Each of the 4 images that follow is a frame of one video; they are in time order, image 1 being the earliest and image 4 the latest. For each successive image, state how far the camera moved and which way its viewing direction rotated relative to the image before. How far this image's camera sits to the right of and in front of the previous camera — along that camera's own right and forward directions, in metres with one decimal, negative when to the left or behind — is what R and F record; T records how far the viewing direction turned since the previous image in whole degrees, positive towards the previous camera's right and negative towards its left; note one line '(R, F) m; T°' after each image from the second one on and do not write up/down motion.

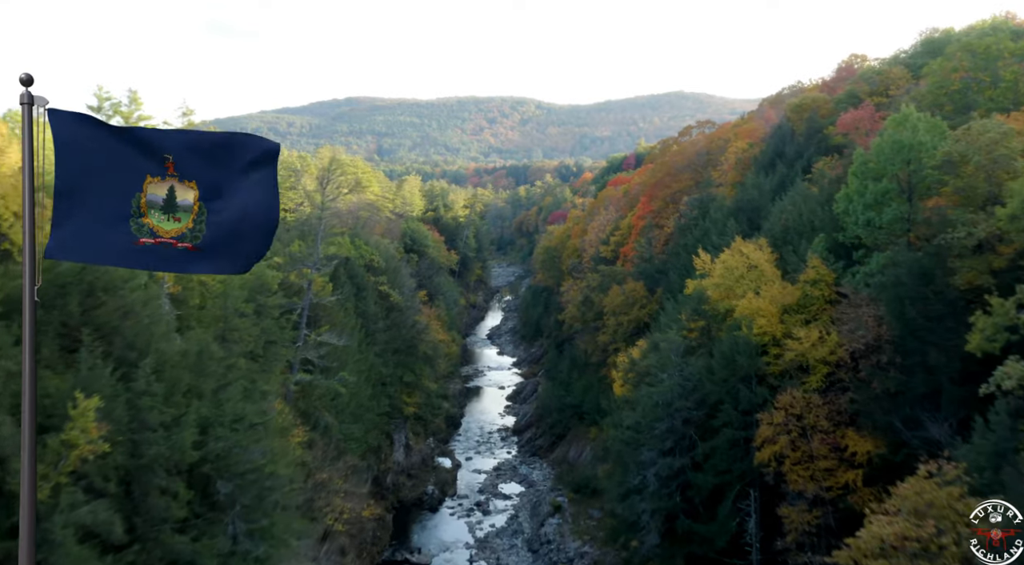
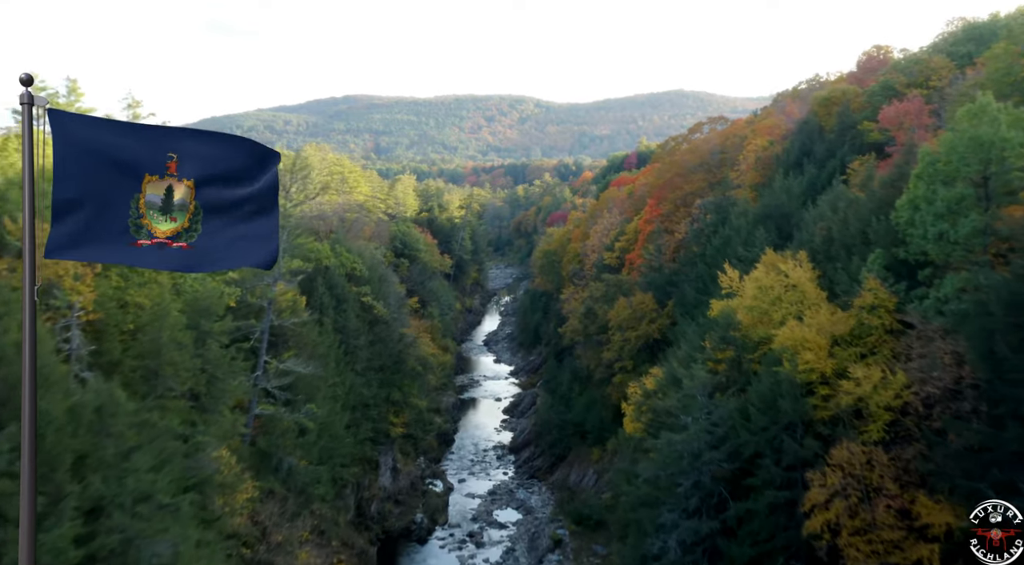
(+0.1, +4.1) m; 0°
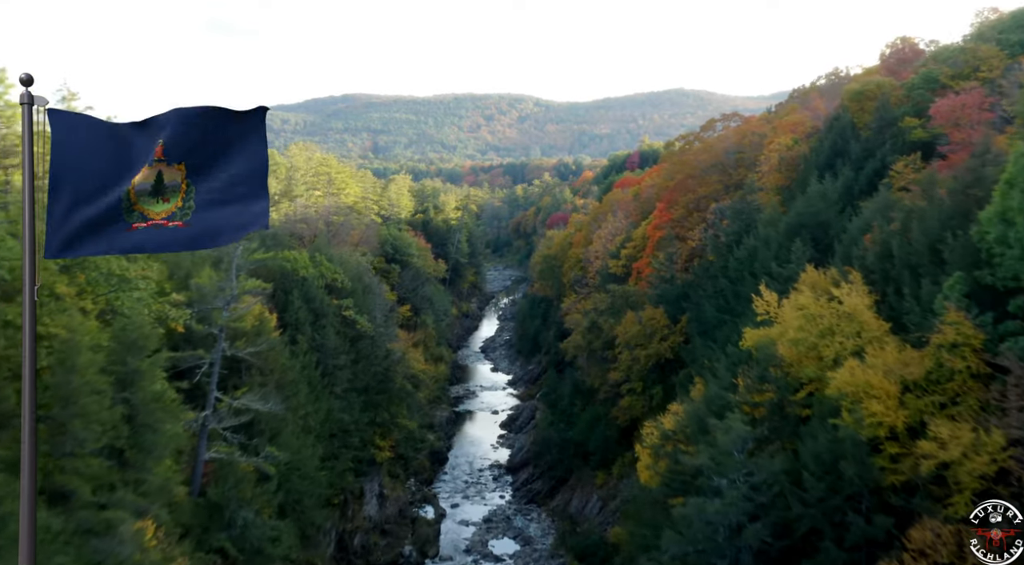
(+0.1, +3.8) m; 0°
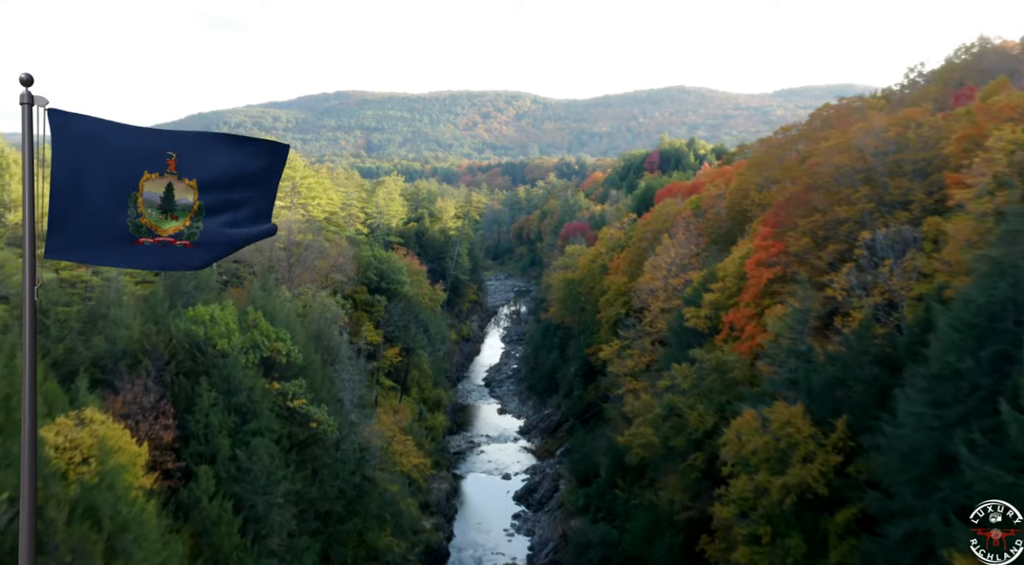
(-1.5, +13.8) m; 0°
